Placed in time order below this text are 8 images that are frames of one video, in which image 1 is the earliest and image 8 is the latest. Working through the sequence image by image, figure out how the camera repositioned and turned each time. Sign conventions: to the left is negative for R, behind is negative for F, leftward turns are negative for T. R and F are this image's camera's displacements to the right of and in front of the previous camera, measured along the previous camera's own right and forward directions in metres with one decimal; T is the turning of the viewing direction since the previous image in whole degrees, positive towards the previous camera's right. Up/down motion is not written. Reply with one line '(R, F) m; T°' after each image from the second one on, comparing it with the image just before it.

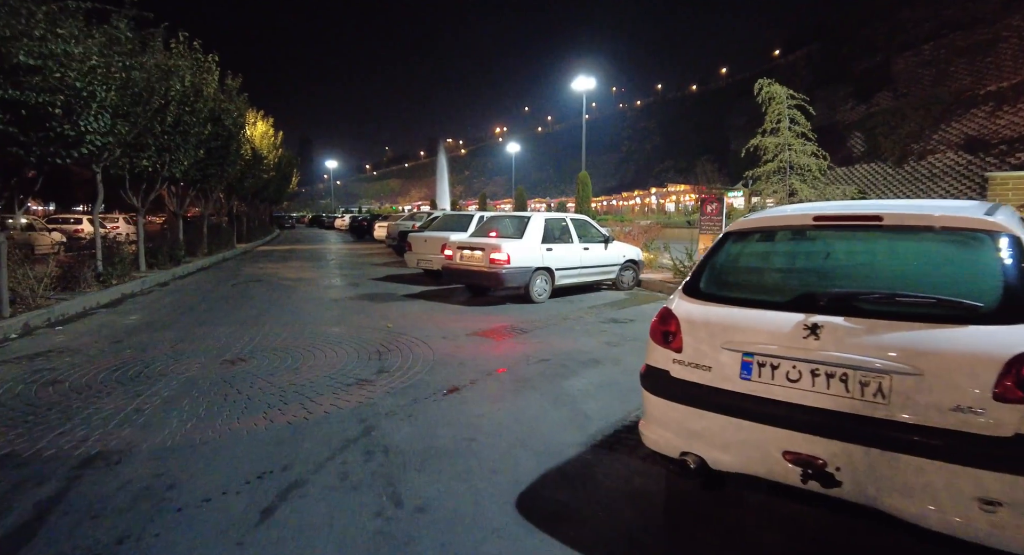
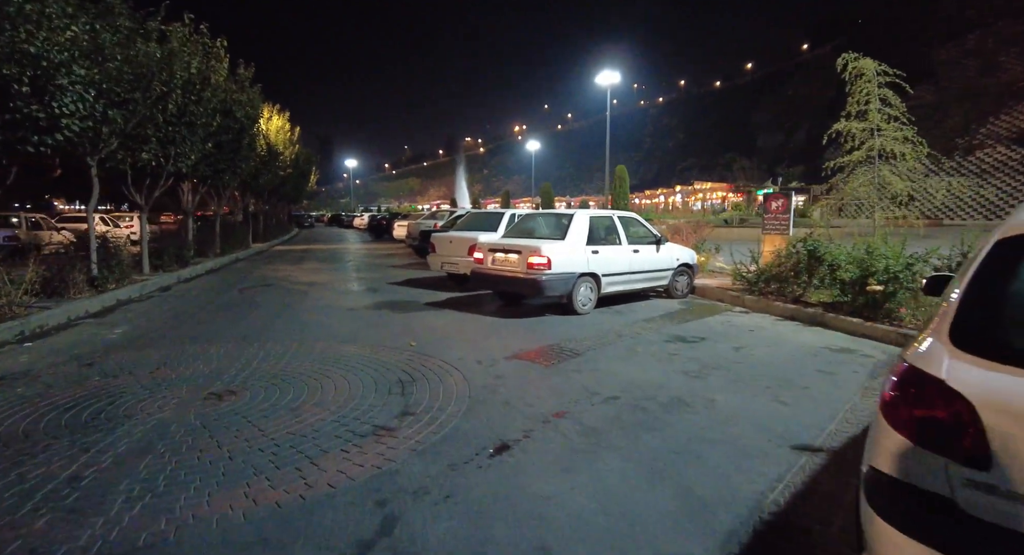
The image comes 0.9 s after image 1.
(-0.4, +1.4) m; -2°
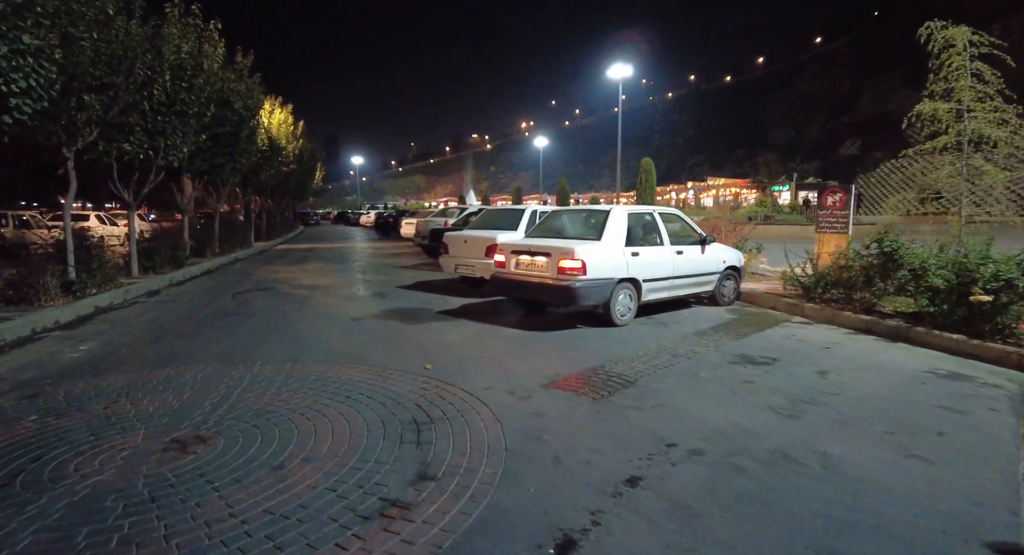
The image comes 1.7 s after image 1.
(-0.3, +1.2) m; -1°
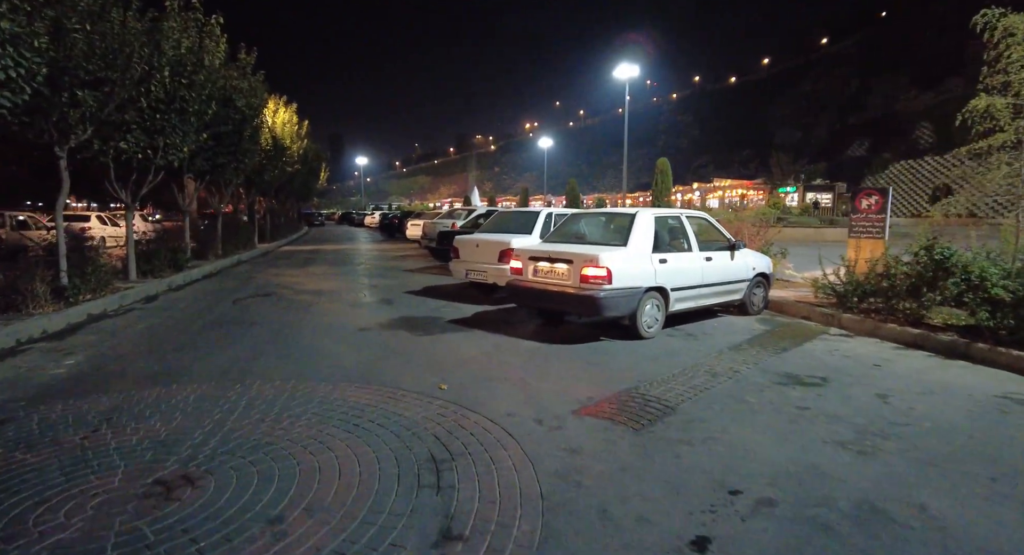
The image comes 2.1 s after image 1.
(-0.2, +0.5) m; 0°
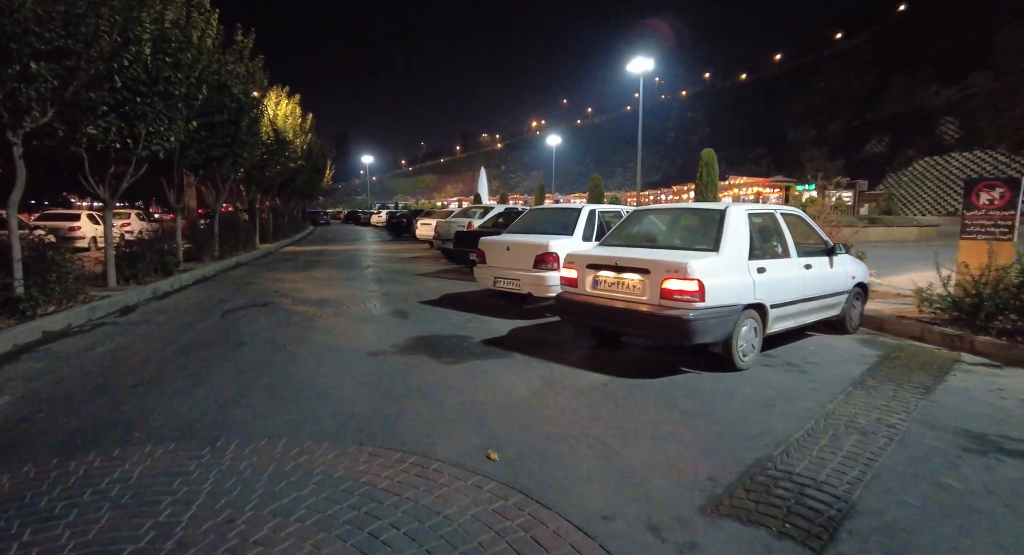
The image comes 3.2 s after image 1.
(-0.5, +1.6) m; -1°
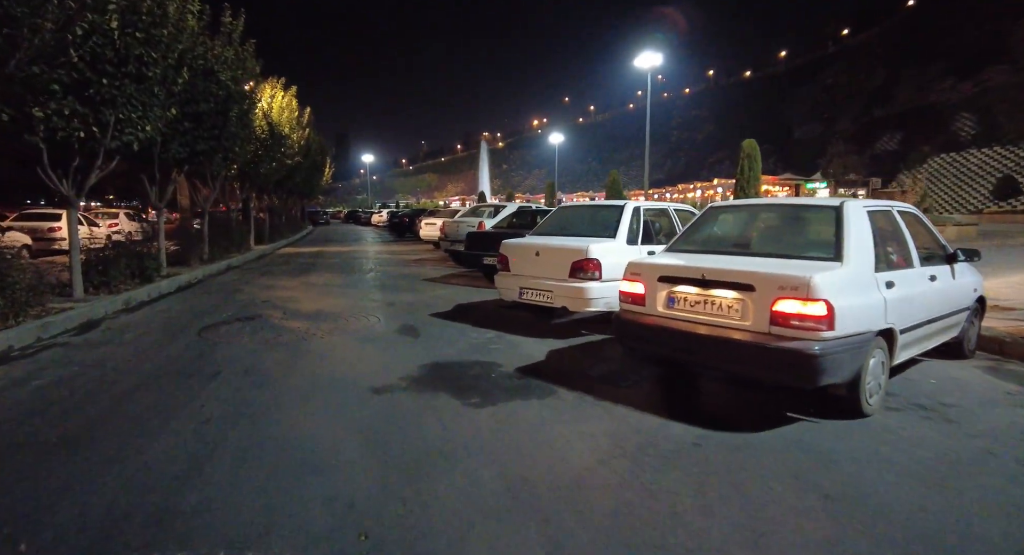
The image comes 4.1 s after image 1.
(-0.4, +1.4) m; 0°
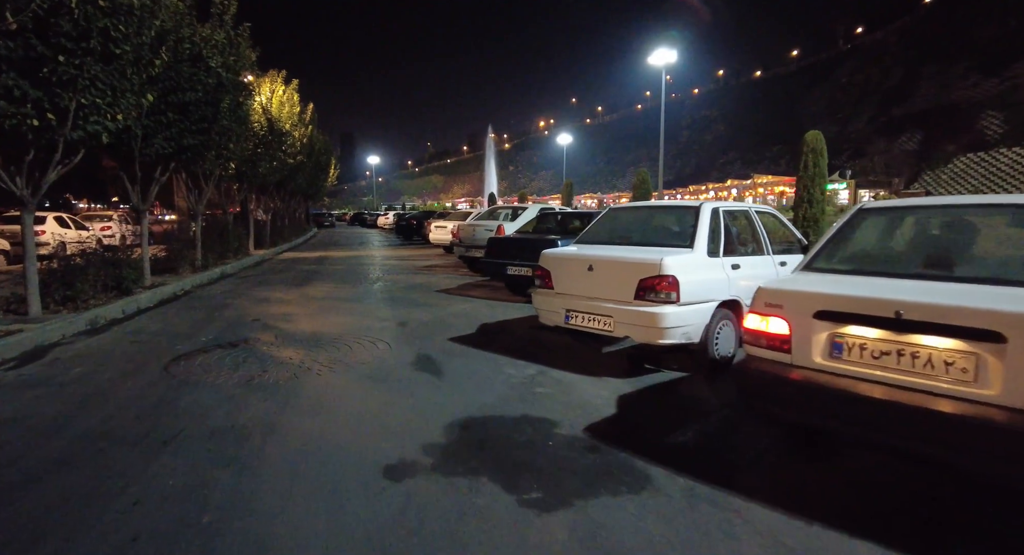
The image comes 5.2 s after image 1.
(-0.4, +1.6) m; -1°
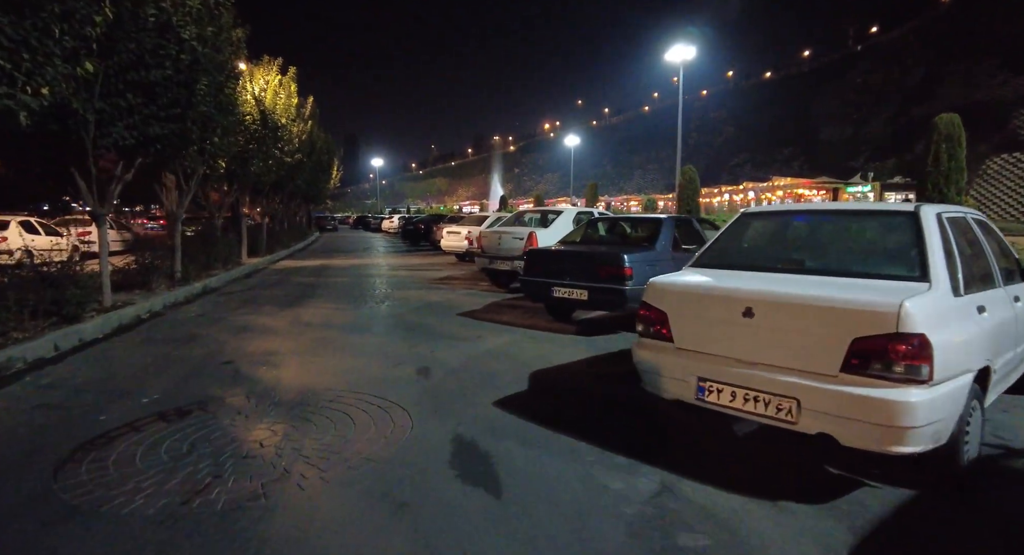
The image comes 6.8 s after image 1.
(-0.7, +2.3) m; 0°
